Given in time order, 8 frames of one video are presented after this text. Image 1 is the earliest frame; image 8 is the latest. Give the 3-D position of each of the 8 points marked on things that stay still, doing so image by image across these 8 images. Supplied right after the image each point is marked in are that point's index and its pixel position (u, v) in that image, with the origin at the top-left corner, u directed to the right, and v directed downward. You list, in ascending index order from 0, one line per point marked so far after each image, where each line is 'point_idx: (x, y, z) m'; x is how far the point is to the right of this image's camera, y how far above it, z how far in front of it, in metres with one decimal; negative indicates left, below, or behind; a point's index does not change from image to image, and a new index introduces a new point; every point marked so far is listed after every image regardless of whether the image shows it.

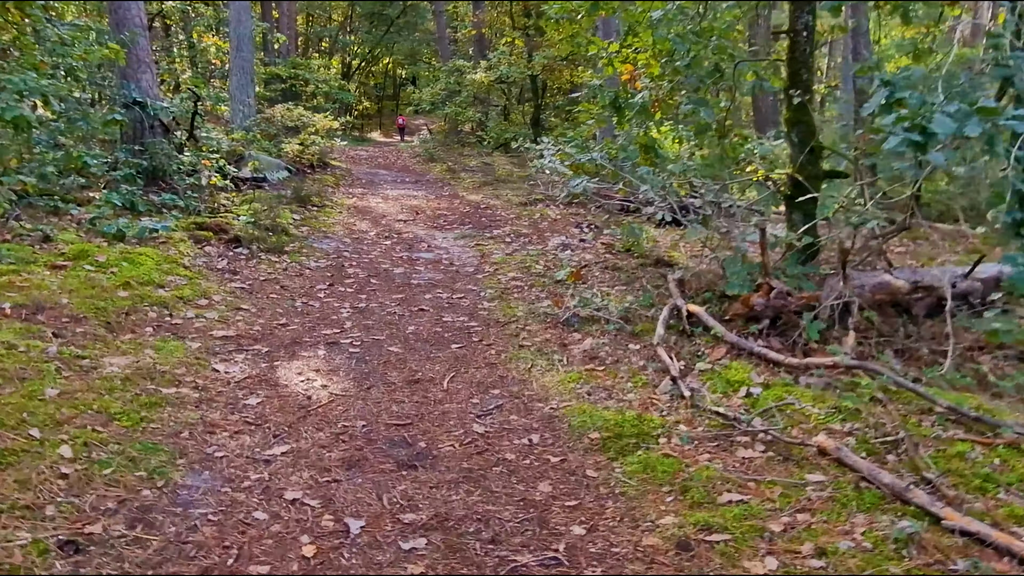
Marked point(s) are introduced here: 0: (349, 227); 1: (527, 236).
0: (-1.8, +0.7, +9.7) m
1: (+0.1, +0.5, +9.4) m
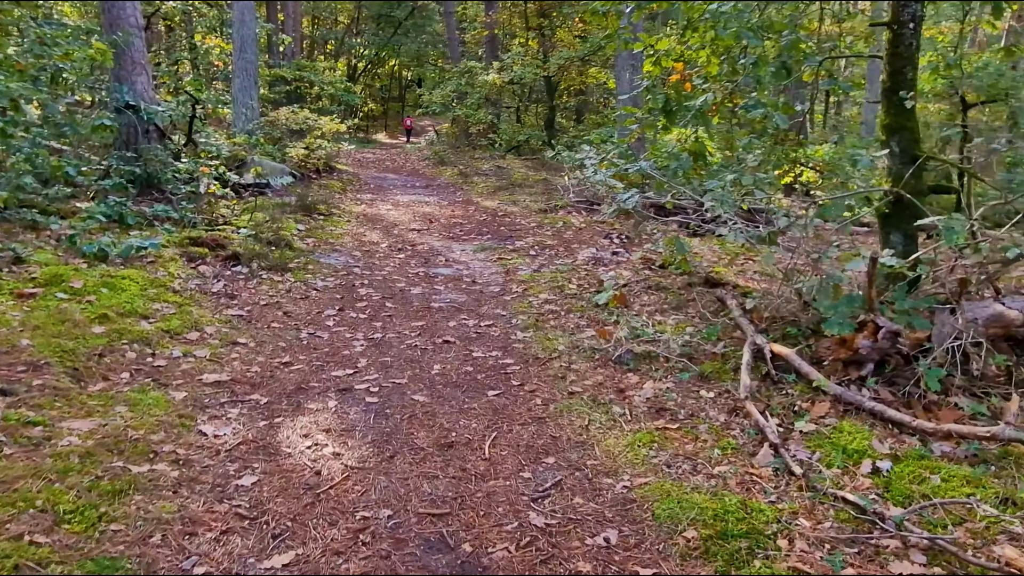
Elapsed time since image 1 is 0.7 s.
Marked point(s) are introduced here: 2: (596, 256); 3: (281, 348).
0: (-1.5, +0.5, +9.0) m
1: (+0.4, +0.4, +8.6) m
2: (+0.8, +0.3, +8.2) m
3: (-1.2, -0.3, +4.8) m
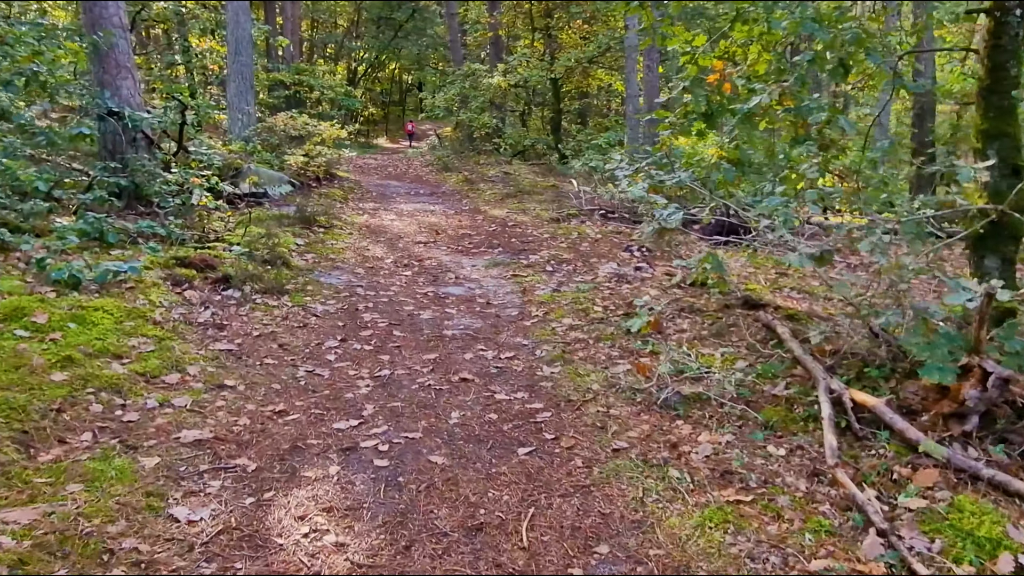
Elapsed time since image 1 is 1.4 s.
0: (-1.4, +0.3, +8.3) m
1: (+0.5, +0.2, +8.0) m
2: (+0.9, +0.1, +7.5) m
3: (-1.1, -0.5, +4.2) m
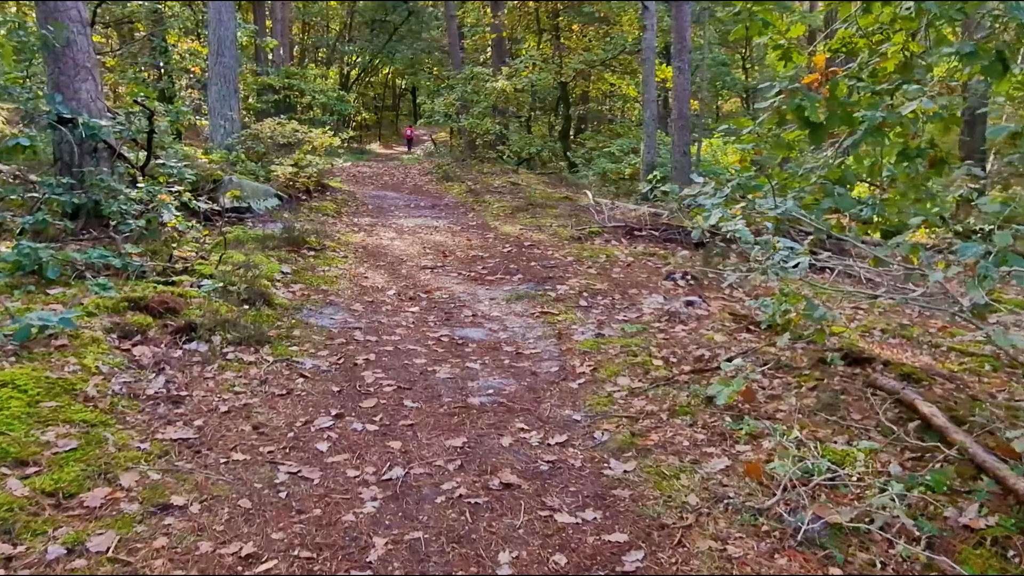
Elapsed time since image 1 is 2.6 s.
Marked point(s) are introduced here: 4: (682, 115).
0: (-1.2, 0.0, +7.1) m
1: (+0.7, -0.1, +6.8) m
2: (+1.1, -0.1, +6.3) m
3: (-0.9, -0.7, +2.9) m
4: (+2.1, +2.1, +10.8) m
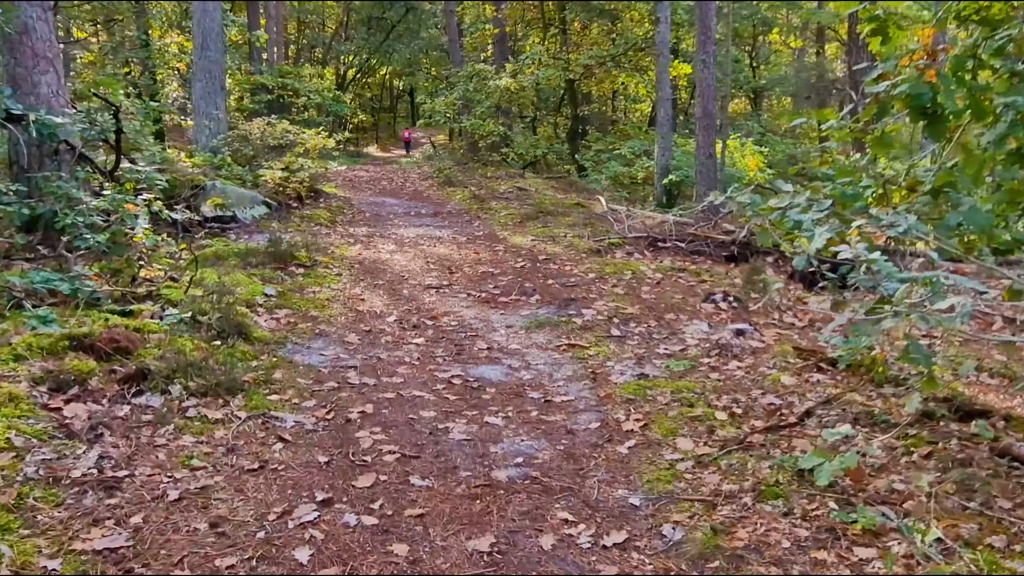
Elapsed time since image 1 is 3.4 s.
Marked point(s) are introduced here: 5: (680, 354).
0: (-1.1, -0.1, +6.2) m
1: (+0.8, -0.2, +5.8) m
2: (+1.2, -0.3, +5.4) m
3: (-0.7, -0.9, +2.0) m
4: (+2.2, +1.9, +9.8) m
5: (+1.0, -0.4, +5.1) m
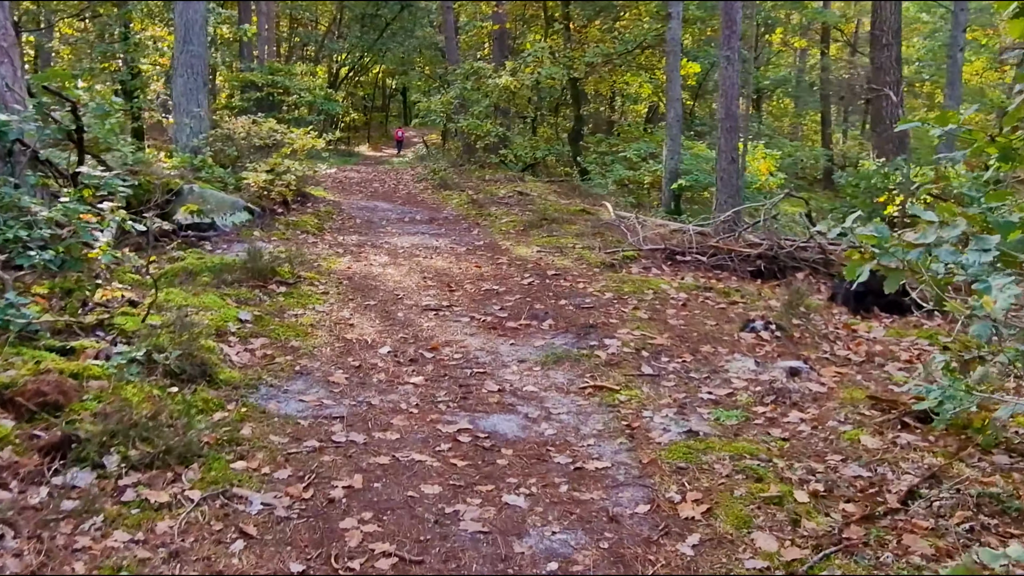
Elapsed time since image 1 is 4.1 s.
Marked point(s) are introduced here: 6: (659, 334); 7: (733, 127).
0: (-1.0, -0.3, +5.4) m
1: (+0.9, -0.4, +5.0) m
2: (+1.3, -0.5, +4.6) m
3: (-0.6, -1.0, +1.2) m
4: (+2.2, +1.8, +9.1) m
5: (+1.0, -0.5, +4.3) m
6: (+0.9, -0.3, +5.6) m
7: (+2.2, +1.6, +9.1) m
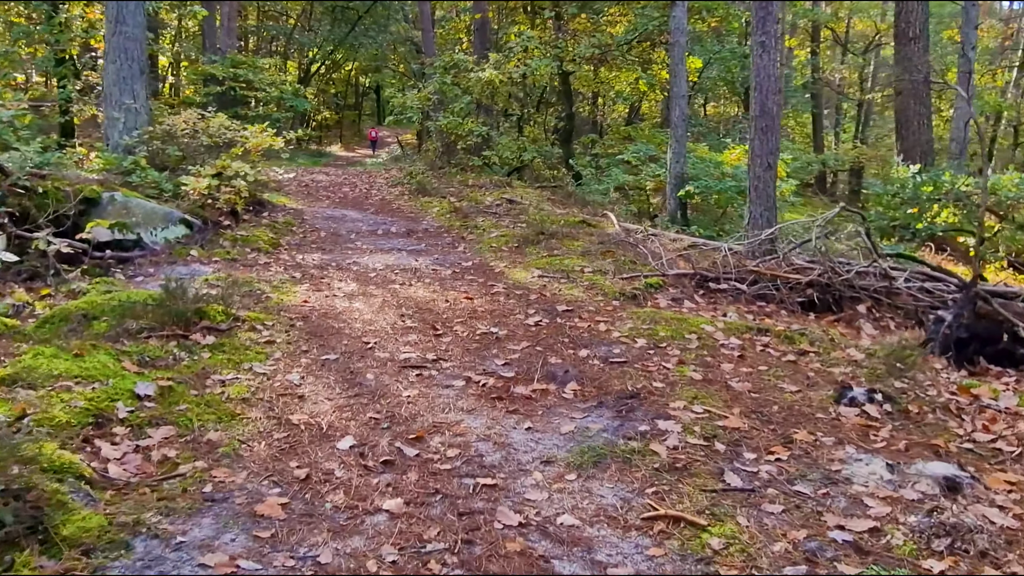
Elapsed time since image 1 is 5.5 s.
0: (-0.9, -0.5, +3.8) m
1: (+1.0, -0.6, +3.5) m
2: (+1.4, -0.7, +3.1) m
3: (-0.5, -1.3, -0.4) m
4: (+2.2, +1.5, +7.6) m
5: (+1.1, -0.8, +2.8) m
6: (+1.0, -0.5, +4.0) m
7: (+2.2, +1.4, +7.6) m
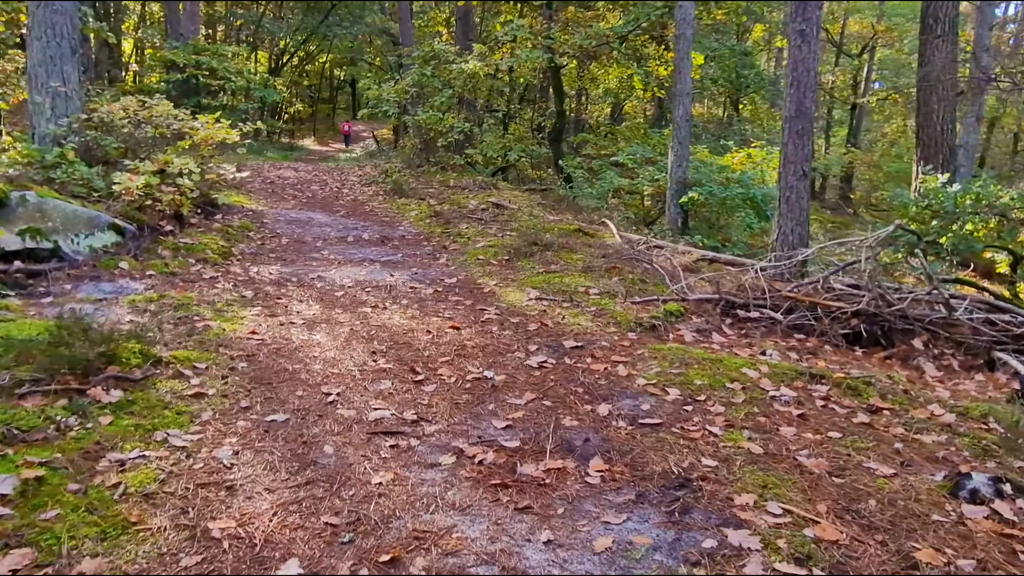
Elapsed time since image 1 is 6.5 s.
0: (-0.9, -0.7, +2.7) m
1: (+1.0, -0.8, +2.5) m
2: (+1.4, -0.9, +2.0) m
3: (-0.3, -1.5, -1.5) m
4: (+2.1, +1.3, +6.5) m
5: (+1.2, -1.0, +1.7) m
6: (+1.0, -0.7, +3.0) m
7: (+2.2, +1.2, +6.6) m
